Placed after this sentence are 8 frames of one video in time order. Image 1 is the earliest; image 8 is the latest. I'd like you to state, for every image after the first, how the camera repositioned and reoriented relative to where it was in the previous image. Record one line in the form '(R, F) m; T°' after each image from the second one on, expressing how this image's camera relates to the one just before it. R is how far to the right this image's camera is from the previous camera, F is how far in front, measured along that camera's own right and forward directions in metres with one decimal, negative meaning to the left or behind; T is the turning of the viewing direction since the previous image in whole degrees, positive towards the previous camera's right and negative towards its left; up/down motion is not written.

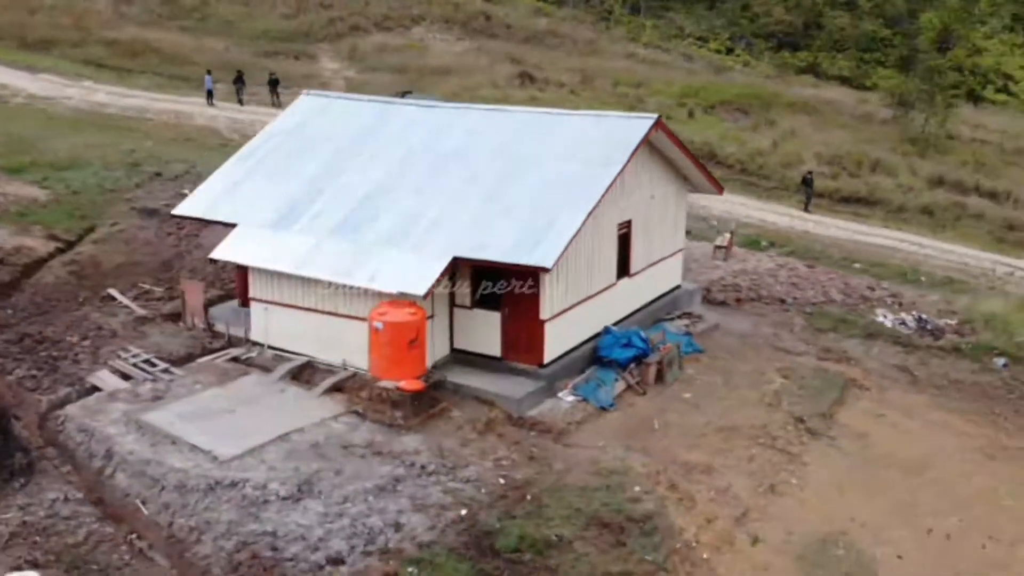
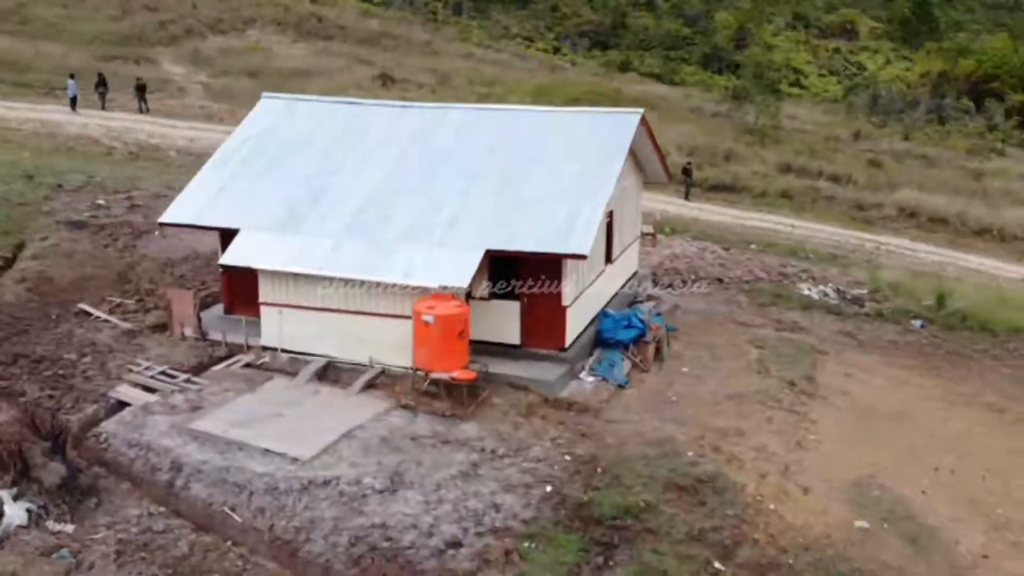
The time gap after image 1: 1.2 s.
(-3.6, -0.4) m; +12°
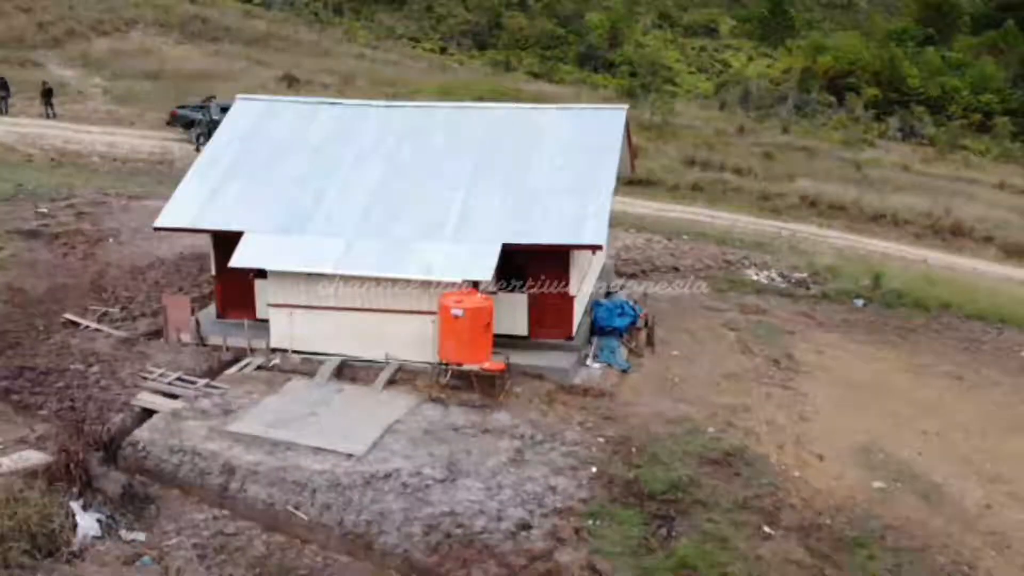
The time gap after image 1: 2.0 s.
(-2.4, -0.3) m; +8°
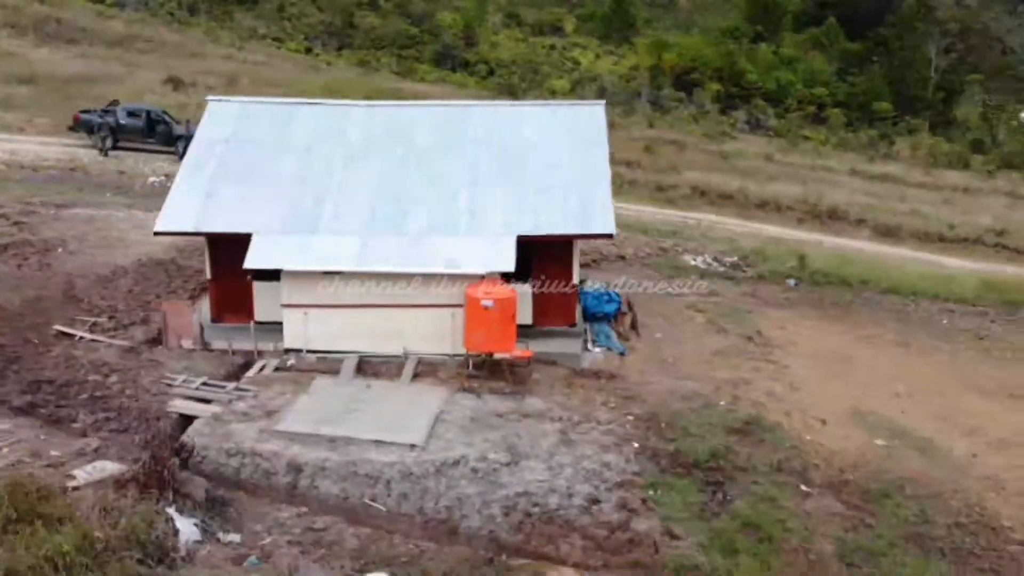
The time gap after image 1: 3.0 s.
(-2.9, -0.4) m; +9°
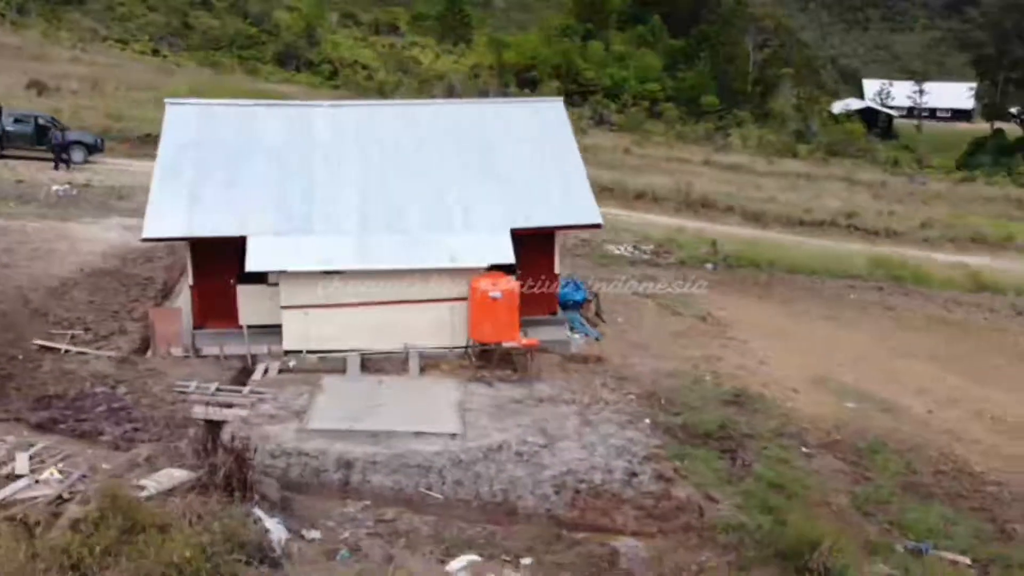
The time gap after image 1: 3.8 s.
(-2.8, -0.4) m; +10°
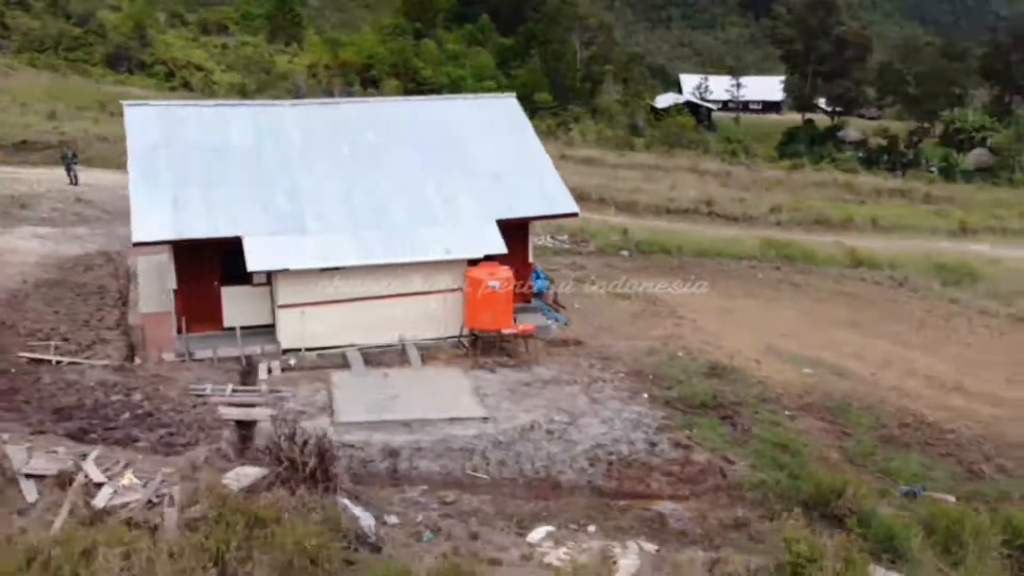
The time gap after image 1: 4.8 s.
(-2.9, -0.4) m; +10°
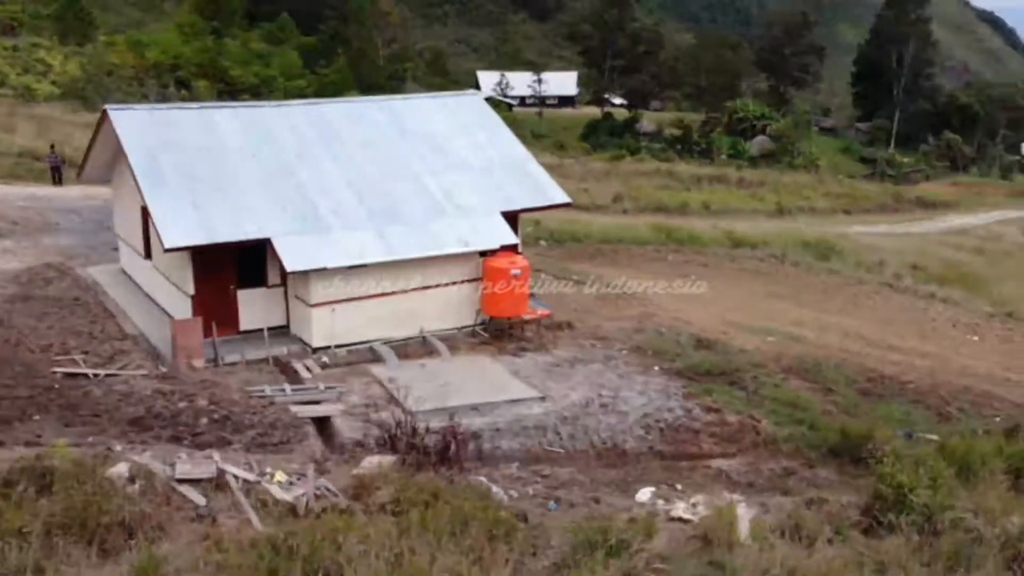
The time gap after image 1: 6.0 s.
(-3.9, -0.5) m; +12°
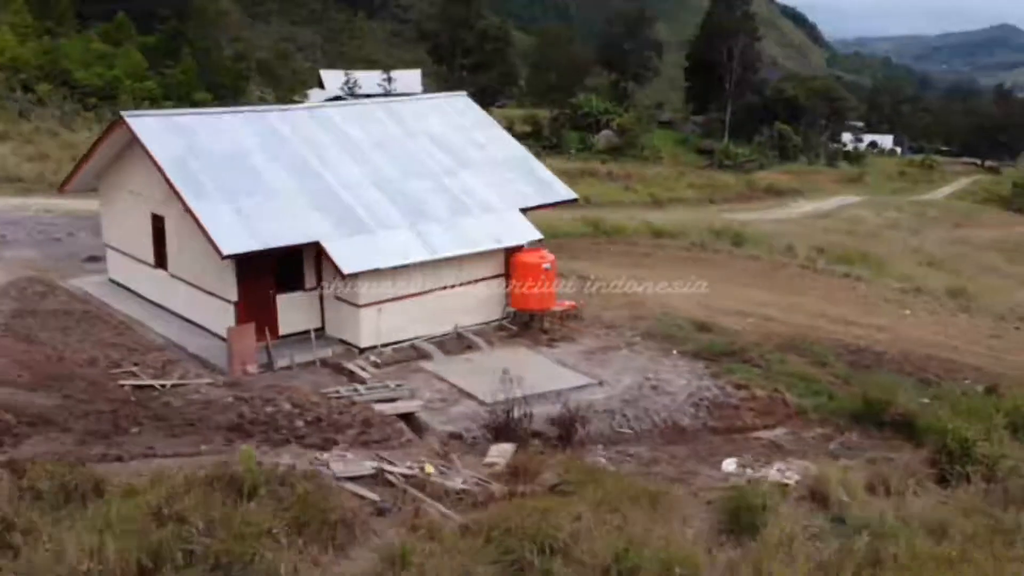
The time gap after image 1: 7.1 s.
(-3.5, -0.4) m; +9°
